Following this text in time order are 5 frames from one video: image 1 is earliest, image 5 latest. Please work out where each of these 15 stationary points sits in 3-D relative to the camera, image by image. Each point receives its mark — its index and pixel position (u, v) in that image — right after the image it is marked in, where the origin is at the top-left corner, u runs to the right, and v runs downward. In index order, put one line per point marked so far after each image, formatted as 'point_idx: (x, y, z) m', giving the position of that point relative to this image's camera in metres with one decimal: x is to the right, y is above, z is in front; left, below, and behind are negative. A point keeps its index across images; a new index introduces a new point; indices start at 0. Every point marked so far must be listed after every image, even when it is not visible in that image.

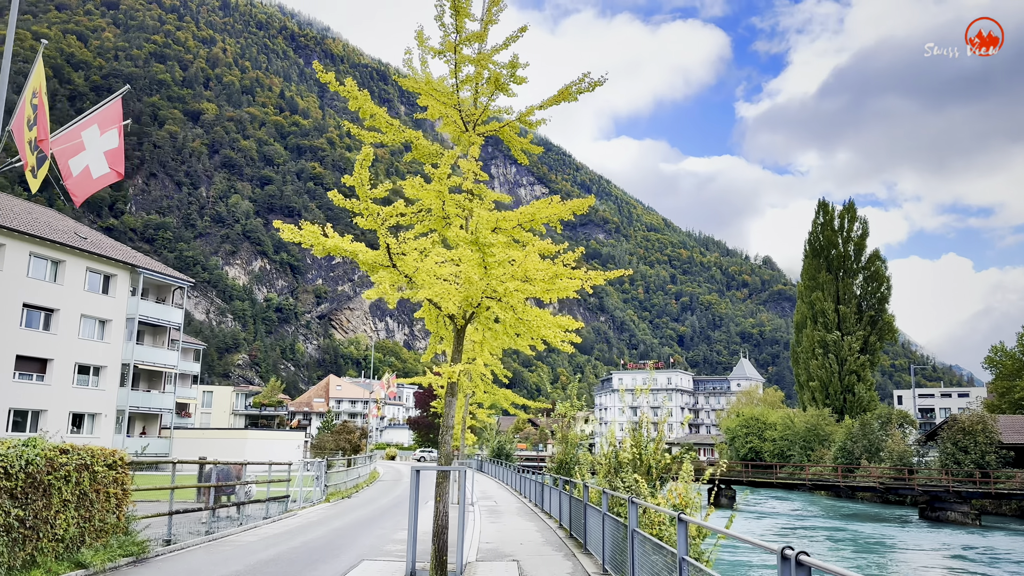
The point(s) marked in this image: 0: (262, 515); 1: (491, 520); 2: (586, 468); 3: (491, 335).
0: (-6.2, -5.5, +16.3) m
1: (-0.5, -5.5, +15.9) m
2: (+1.4, -3.5, +13.0) m
3: (-0.3, -0.7, +9.7) m
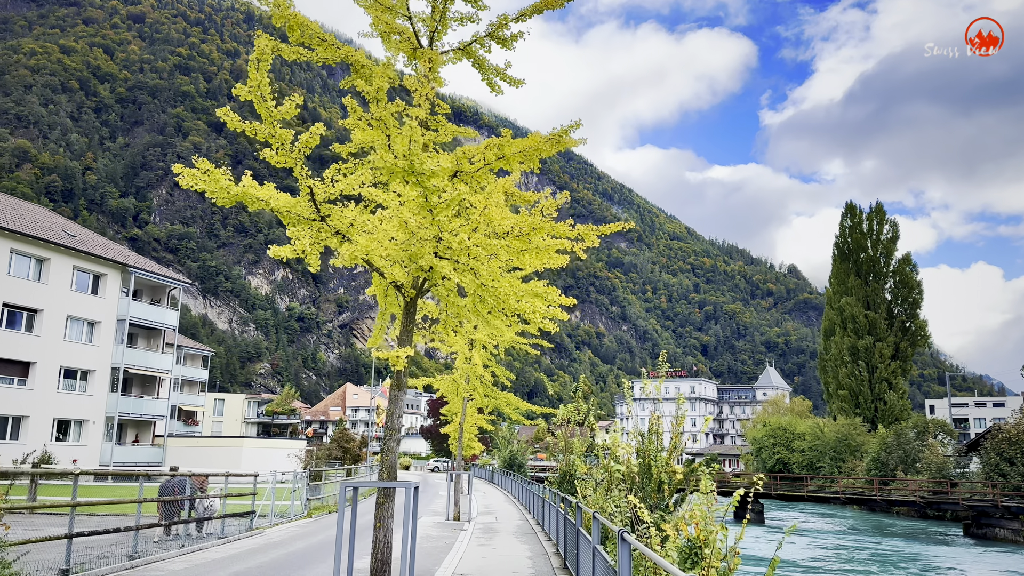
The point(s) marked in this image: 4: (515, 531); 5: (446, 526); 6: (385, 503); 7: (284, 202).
0: (-6.3, -5.2, +14.3) m
1: (-0.6, -5.2, +13.8) m
2: (+1.2, -3.1, +10.8) m
3: (-0.6, -0.3, +7.6) m
4: (+0.1, -5.5, +15.3) m
5: (-1.6, -5.8, +16.3) m
6: (-1.3, -2.2, +6.8) m
7: (-2.2, +0.8, +6.6) m
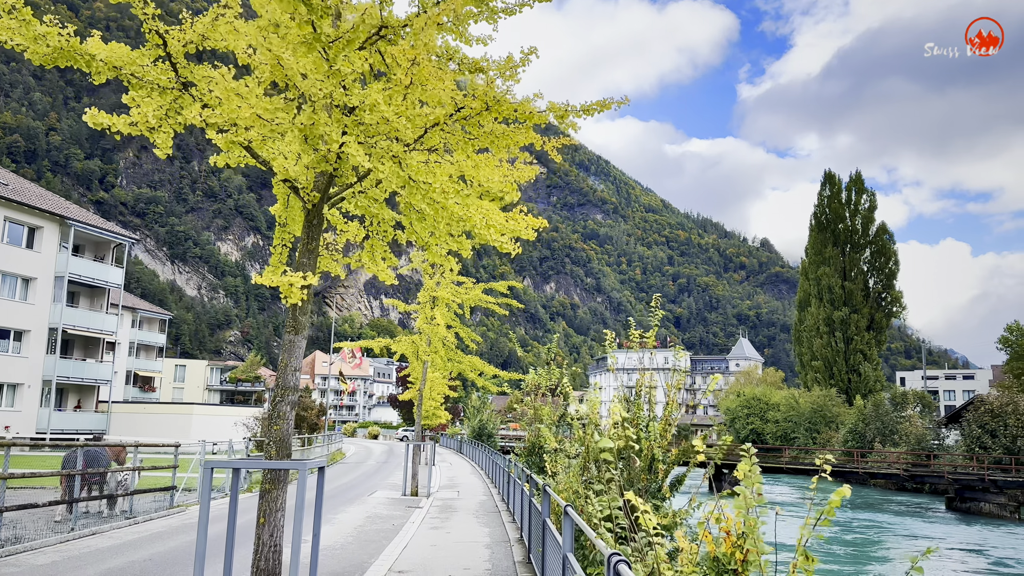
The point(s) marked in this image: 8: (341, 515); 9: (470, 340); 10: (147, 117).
0: (-7.0, -4.1, +12.3) m
1: (-1.3, -4.2, +12.0) m
2: (+0.6, -2.3, +9.0) m
3: (-1.1, +0.4, +5.6) m
4: (-0.7, -4.5, +13.5) m
5: (-2.5, -4.7, +14.5) m
6: (-1.7, -1.5, +4.9) m
7: (-2.6, +1.6, +4.5) m
8: (-3.3, -4.3, +12.8) m
9: (-1.1, -1.4, +18.7) m
10: (-2.5, +1.2, +4.7) m
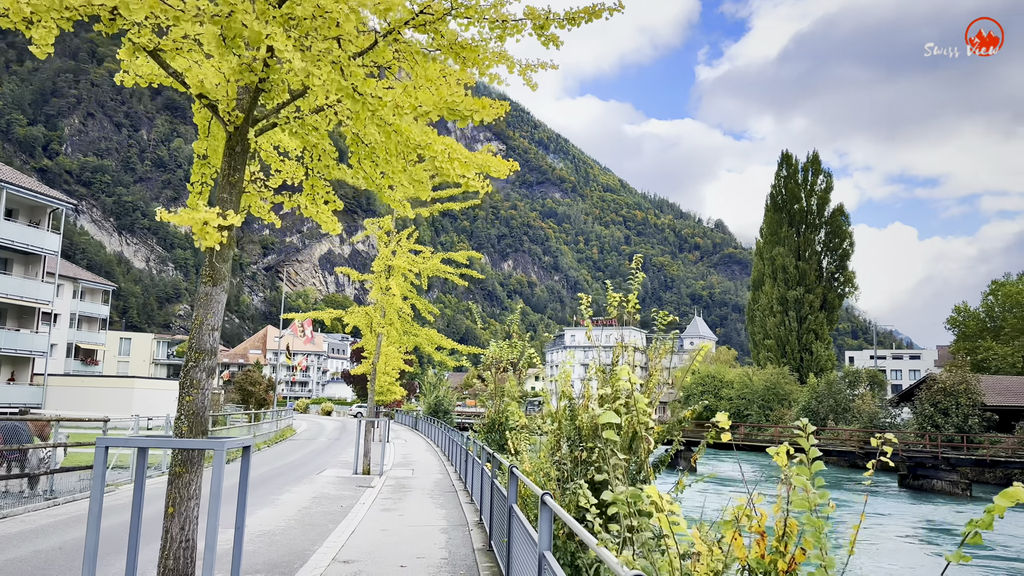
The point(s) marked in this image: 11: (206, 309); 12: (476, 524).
0: (-7.7, -3.4, +11.2) m
1: (-2.0, -3.6, +11.2) m
2: (+0.1, -1.8, +8.3) m
3: (-1.3, +0.8, +4.7) m
4: (-1.5, -3.8, +12.8) m
5: (-3.3, -4.0, +13.7) m
6: (-1.9, -1.1, +4.0) m
7: (-2.8, +1.9, +3.5) m
8: (-4.0, -3.7, +11.9) m
9: (-2.2, -0.6, +17.8) m
10: (-2.7, +1.5, +3.7) m
11: (-1.9, -0.2, +4.1) m
12: (-0.5, -3.1, +8.9) m
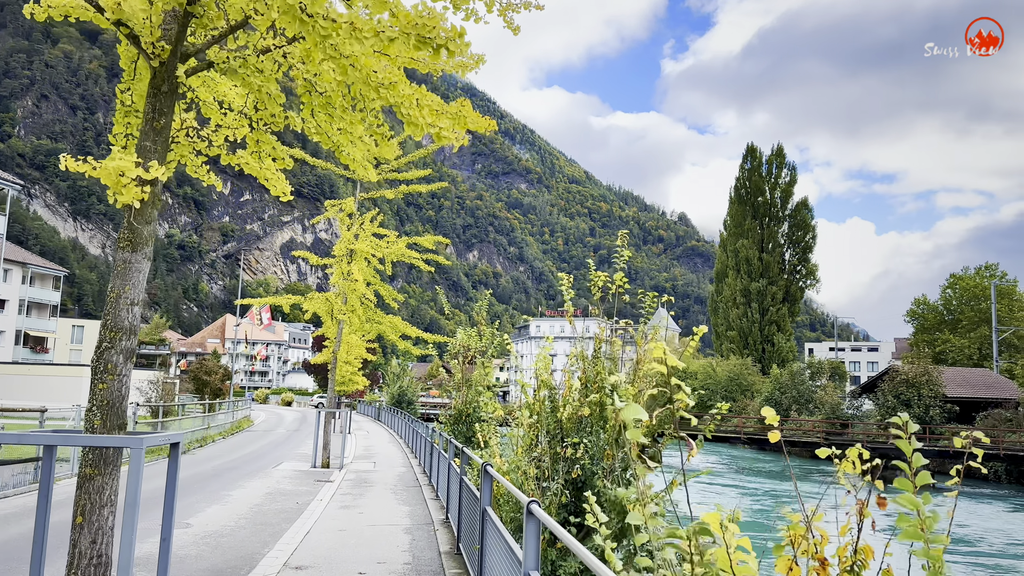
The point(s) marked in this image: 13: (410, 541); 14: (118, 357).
0: (-8.2, -3.1, +10.3) m
1: (-2.5, -3.3, +10.6) m
2: (-0.2, -1.6, +7.7) m
3: (-1.4, +1.0, +4.0) m
4: (-2.1, -3.6, +12.2) m
5: (-4.0, -3.7, +13.0) m
6: (-2.1, -1.0, +3.3) m
7: (-2.8, +2.1, +2.8) m
8: (-4.6, -3.4, +11.2) m
9: (-3.1, -0.3, +17.1) m
10: (-2.7, +1.7, +2.9) m
11: (-2.0, 0.0, +3.5) m
12: (-0.9, -2.9, +8.4) m
13: (-1.1, -2.8, +7.4) m
14: (-2.0, -0.4, +3.4) m
